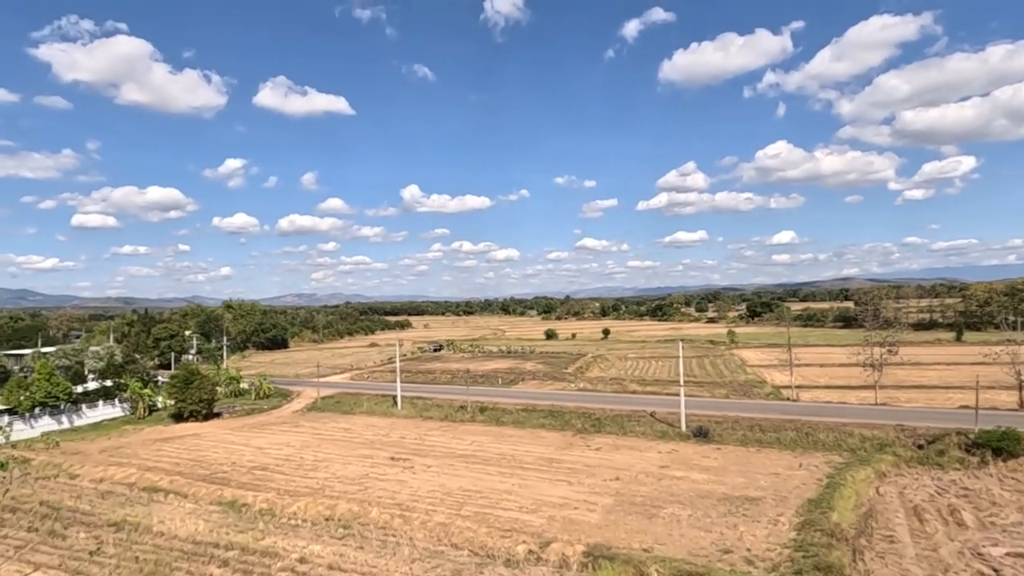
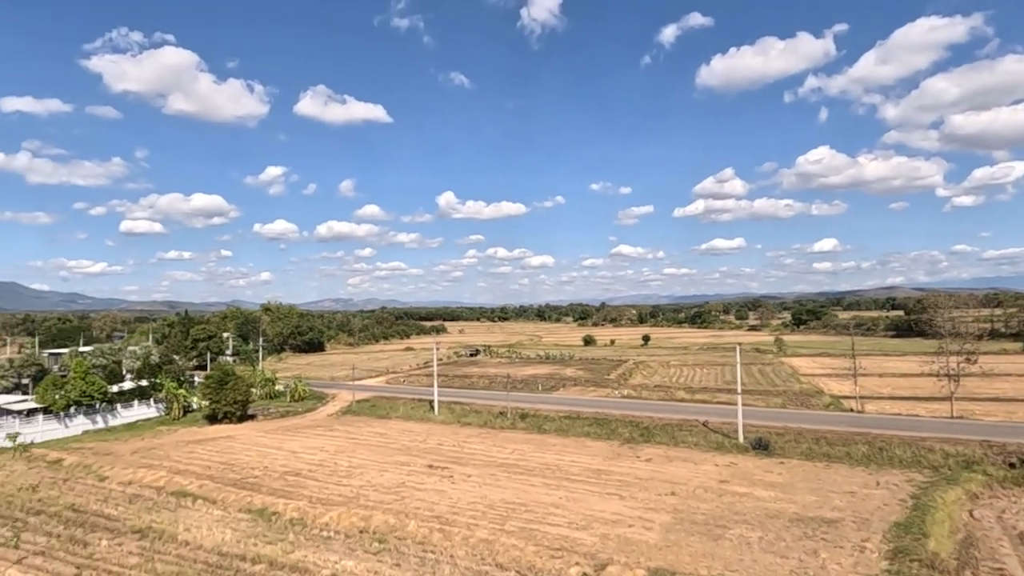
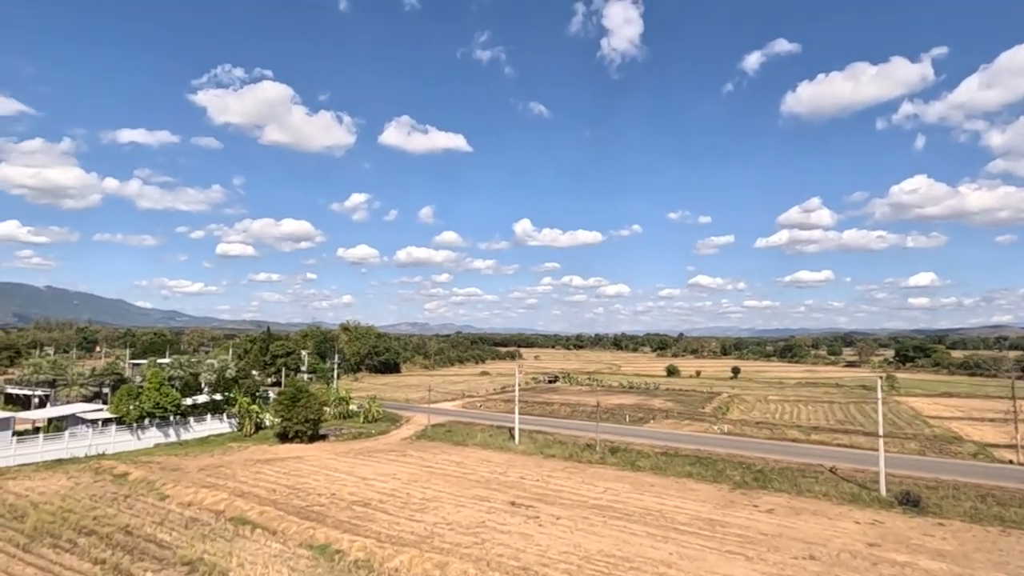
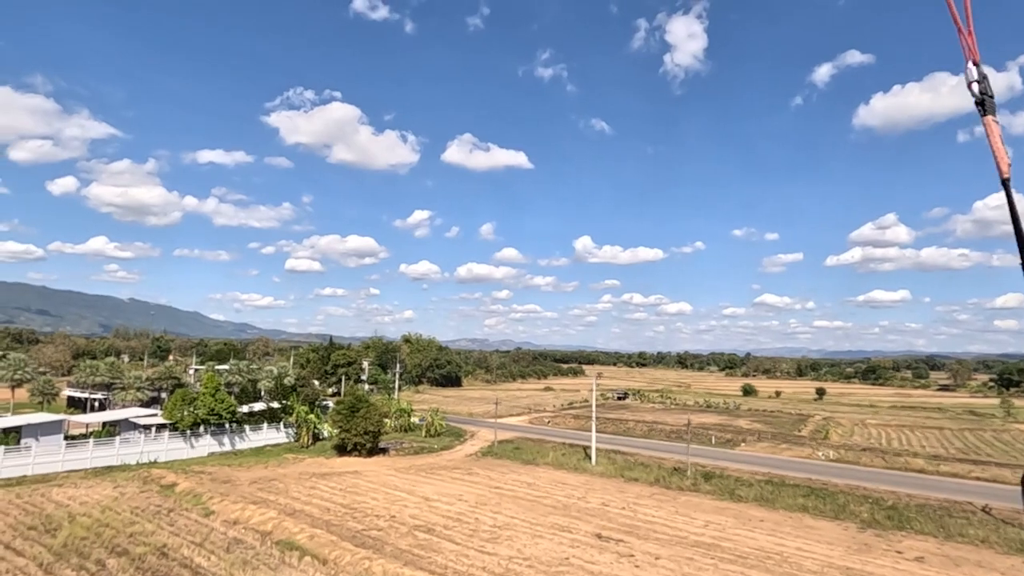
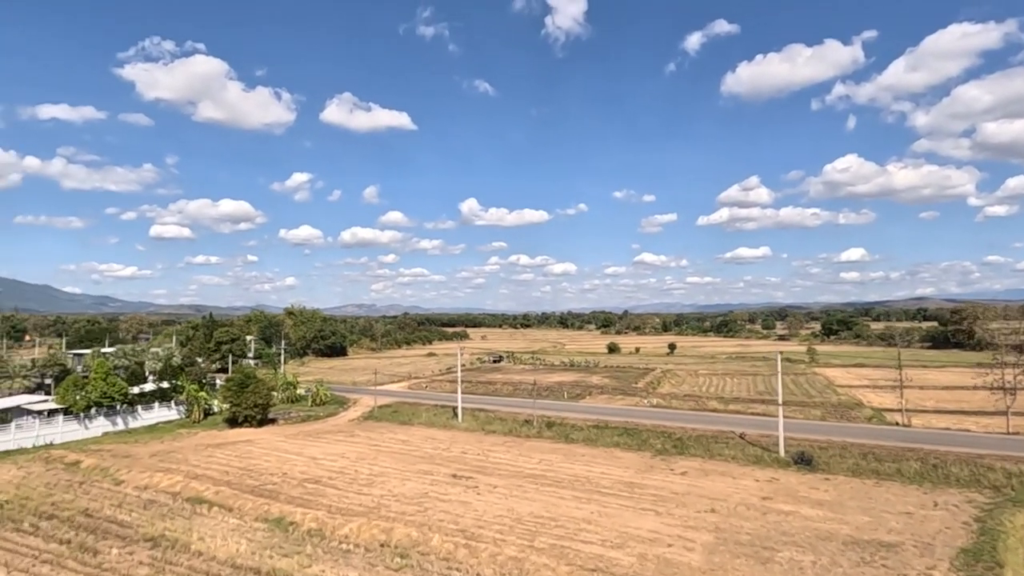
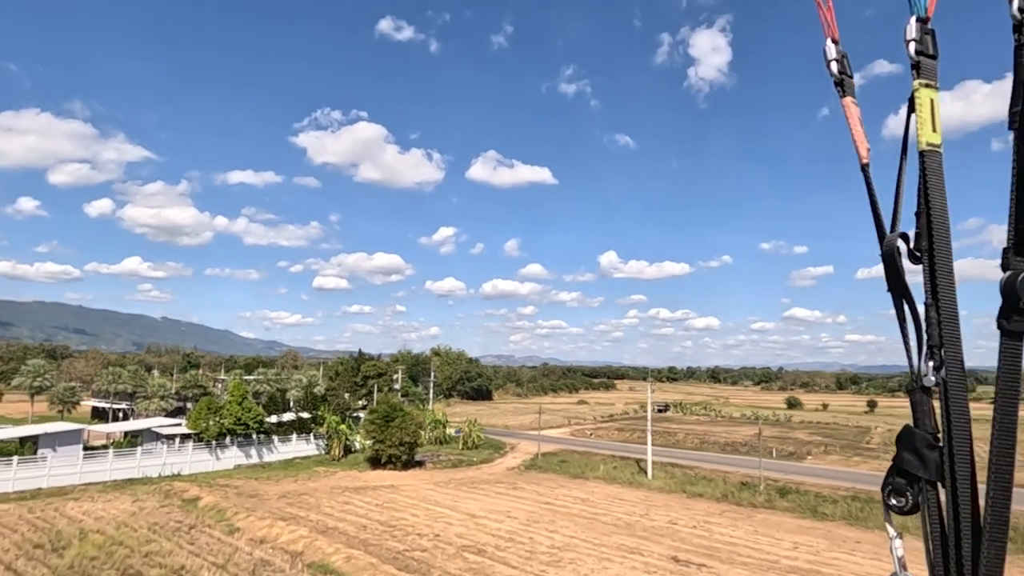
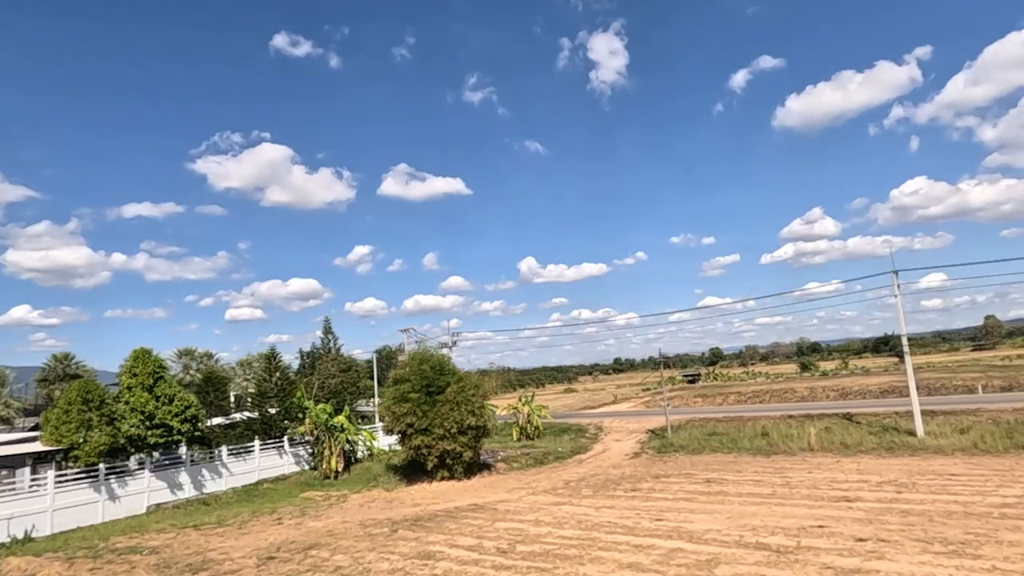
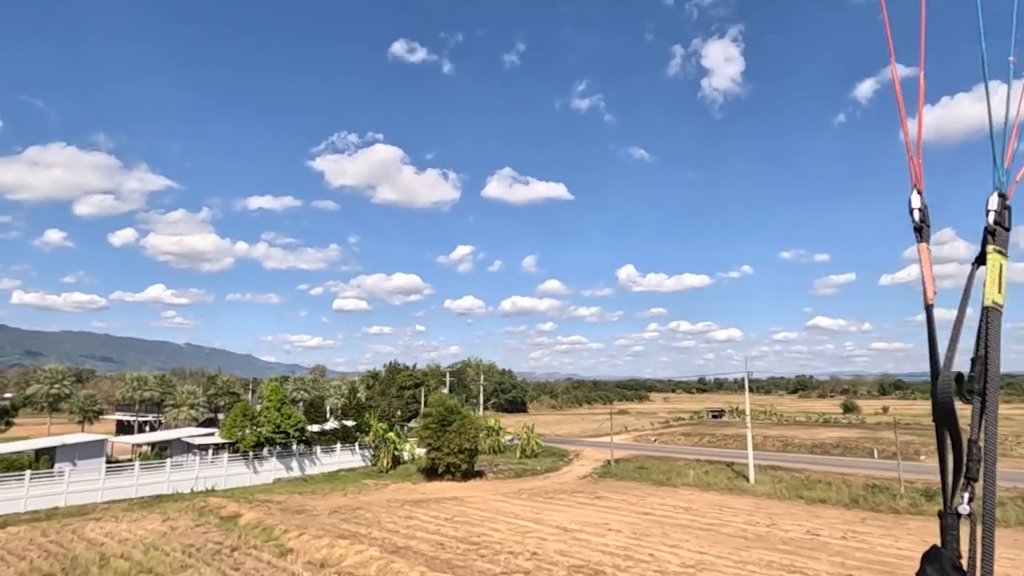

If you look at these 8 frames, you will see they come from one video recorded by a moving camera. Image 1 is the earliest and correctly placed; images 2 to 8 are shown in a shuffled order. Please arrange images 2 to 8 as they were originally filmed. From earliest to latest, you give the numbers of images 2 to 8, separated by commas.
2, 5, 3, 4, 6, 8, 7
